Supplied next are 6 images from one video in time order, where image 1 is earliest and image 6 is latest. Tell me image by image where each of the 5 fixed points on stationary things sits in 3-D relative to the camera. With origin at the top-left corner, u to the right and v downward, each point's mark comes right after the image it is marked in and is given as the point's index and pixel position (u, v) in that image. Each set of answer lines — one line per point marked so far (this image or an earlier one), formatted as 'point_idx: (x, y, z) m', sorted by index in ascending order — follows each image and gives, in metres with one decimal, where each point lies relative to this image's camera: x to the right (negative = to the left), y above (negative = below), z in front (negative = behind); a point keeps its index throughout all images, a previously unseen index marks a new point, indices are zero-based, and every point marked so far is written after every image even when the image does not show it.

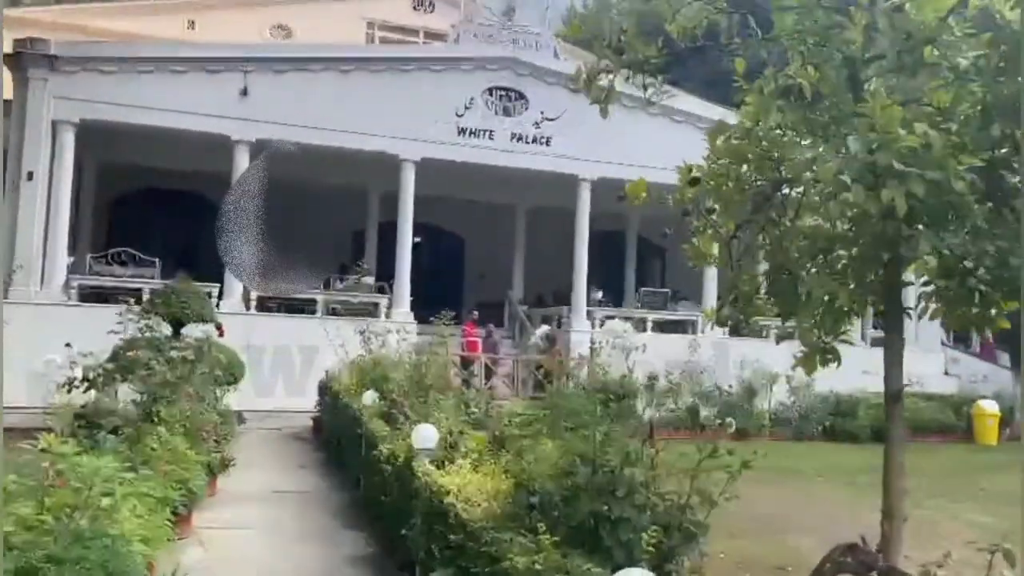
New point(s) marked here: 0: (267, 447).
0: (-2.6, -1.6, +10.4) m
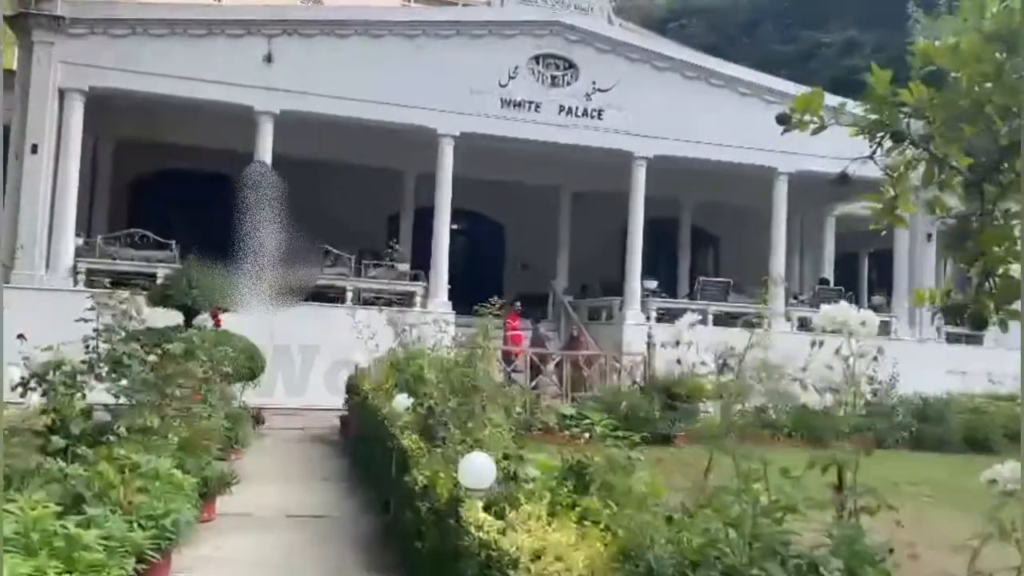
0: (-2.1, -1.5, +9.1) m
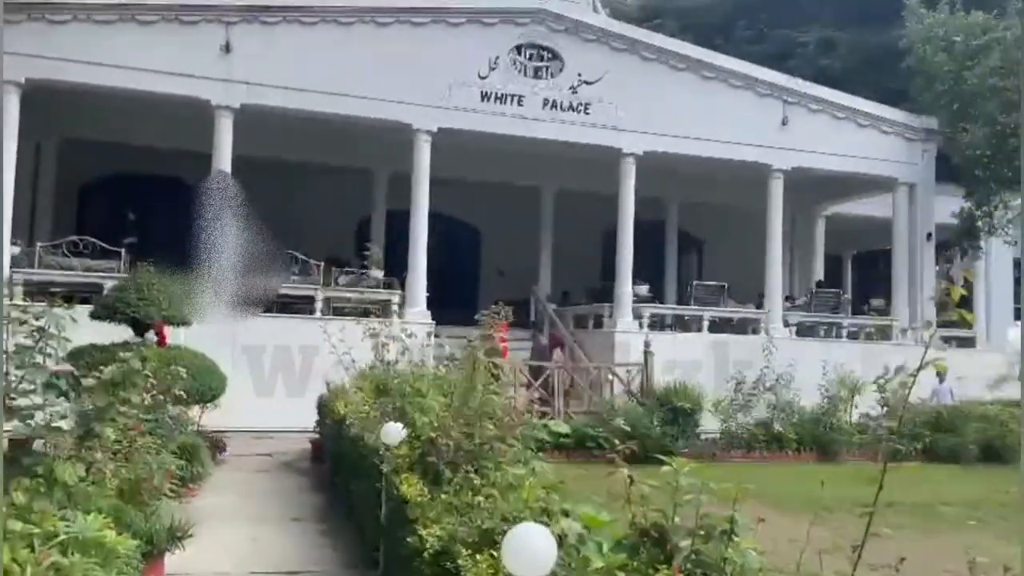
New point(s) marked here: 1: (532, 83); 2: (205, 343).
0: (-2.1, -1.6, +8.0) m
1: (+0.3, +2.8, +13.8) m
2: (-3.4, -0.4, +11.6) m
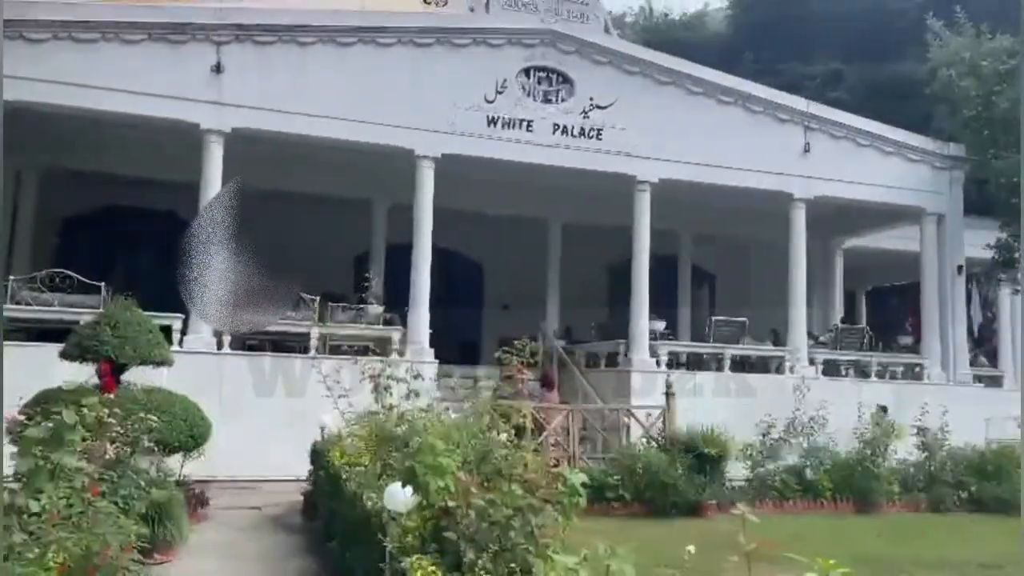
0: (-2.0, -1.8, +7.0) m
1: (+0.4, +2.4, +13.0) m
2: (-3.3, -0.8, +10.7) m
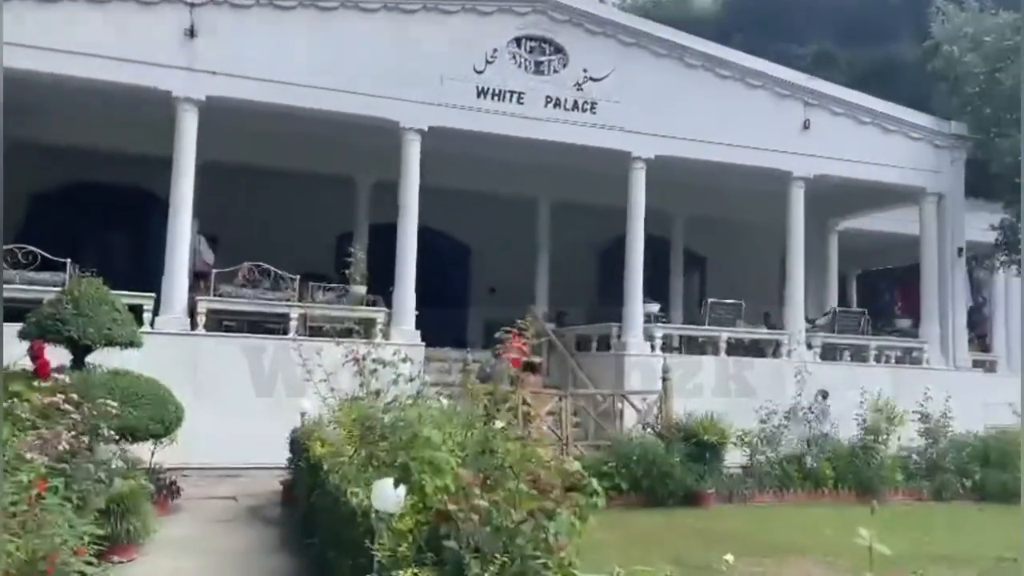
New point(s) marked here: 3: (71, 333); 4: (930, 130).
0: (-2.0, -1.6, +6.5) m
1: (+0.3, +2.6, +12.5) m
2: (-3.4, -0.6, +10.1) m
3: (-3.3, -0.3, +7.4) m
4: (+6.2, +2.3, +14.7) m
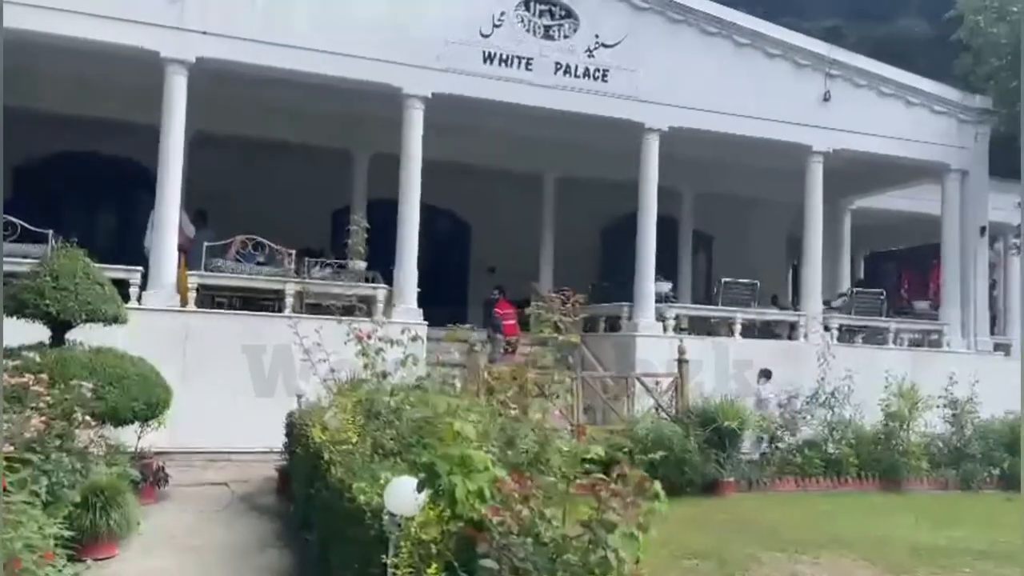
0: (-1.9, -1.5, +5.9) m
1: (+0.4, +2.9, +11.9) m
2: (-3.3, -0.3, +9.5) m
3: (-3.2, -0.1, +6.8) m
4: (+6.2, +2.6, +14.1) m
